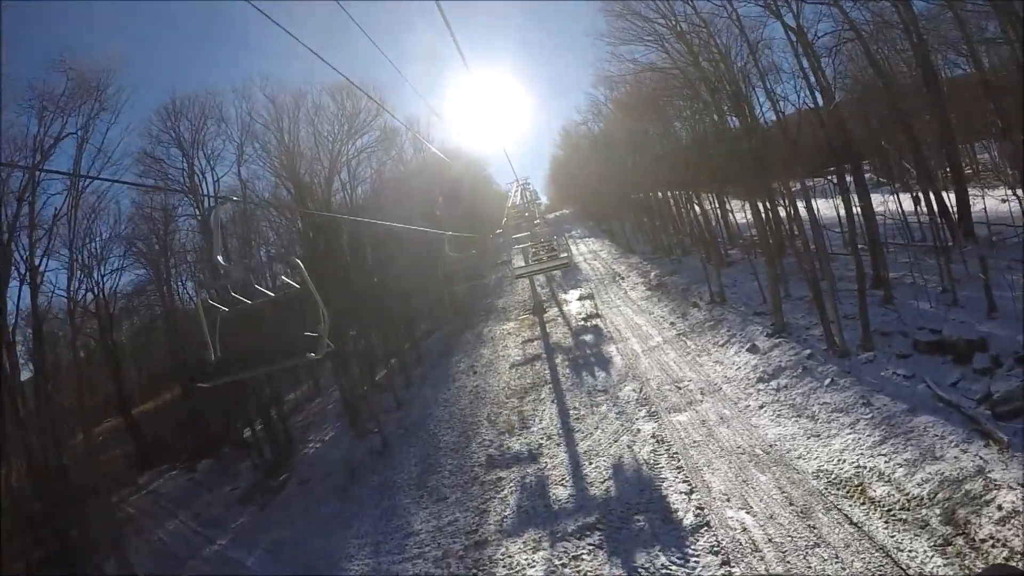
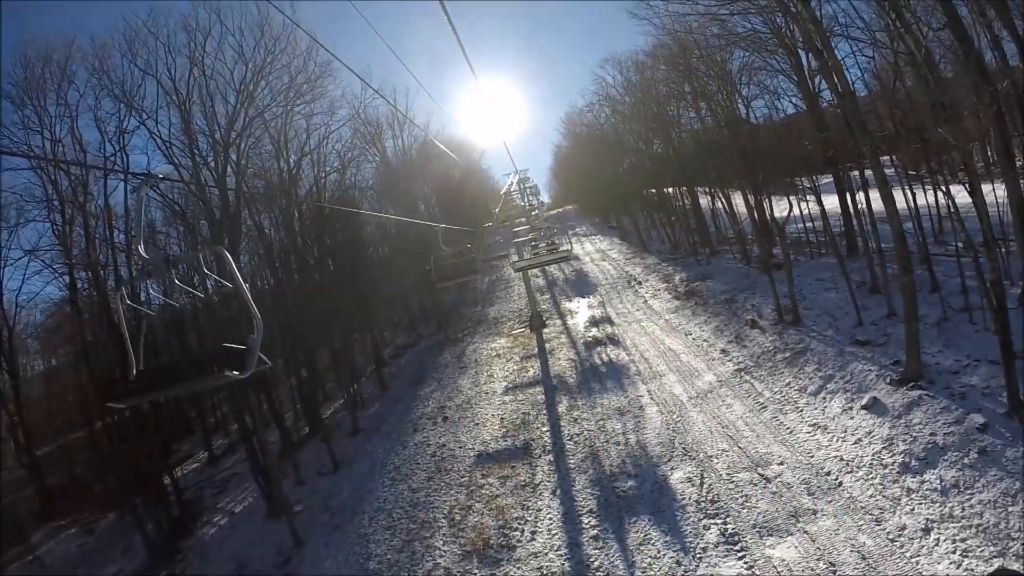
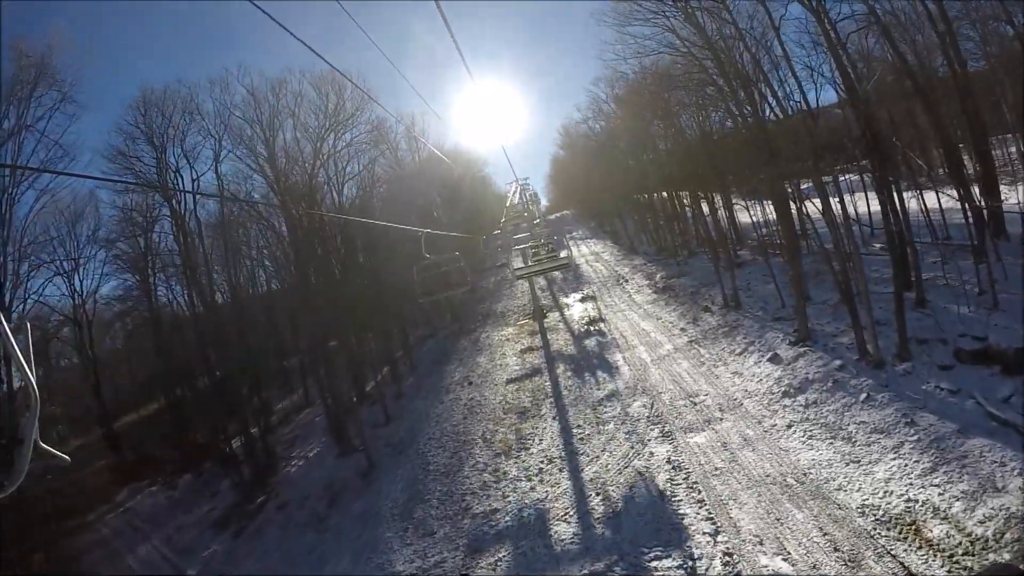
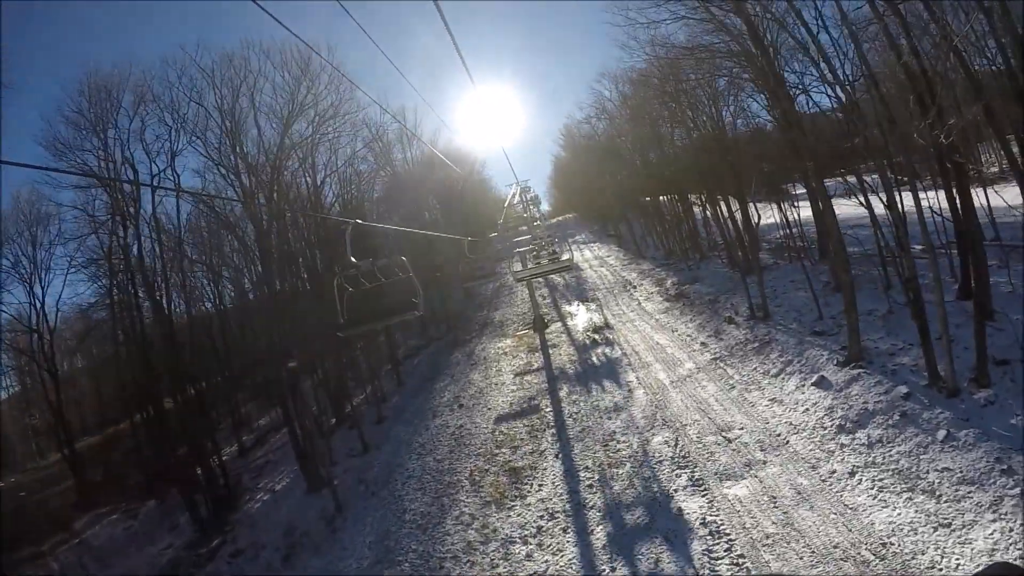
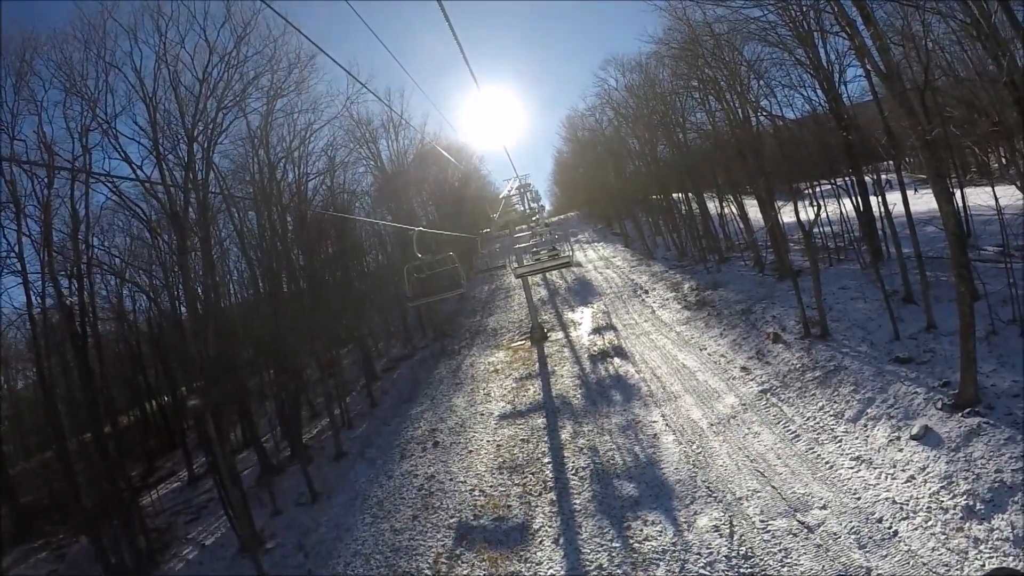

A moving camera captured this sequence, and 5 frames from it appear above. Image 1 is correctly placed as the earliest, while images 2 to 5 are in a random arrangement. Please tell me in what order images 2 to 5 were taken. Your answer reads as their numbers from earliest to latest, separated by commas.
3, 4, 2, 5
